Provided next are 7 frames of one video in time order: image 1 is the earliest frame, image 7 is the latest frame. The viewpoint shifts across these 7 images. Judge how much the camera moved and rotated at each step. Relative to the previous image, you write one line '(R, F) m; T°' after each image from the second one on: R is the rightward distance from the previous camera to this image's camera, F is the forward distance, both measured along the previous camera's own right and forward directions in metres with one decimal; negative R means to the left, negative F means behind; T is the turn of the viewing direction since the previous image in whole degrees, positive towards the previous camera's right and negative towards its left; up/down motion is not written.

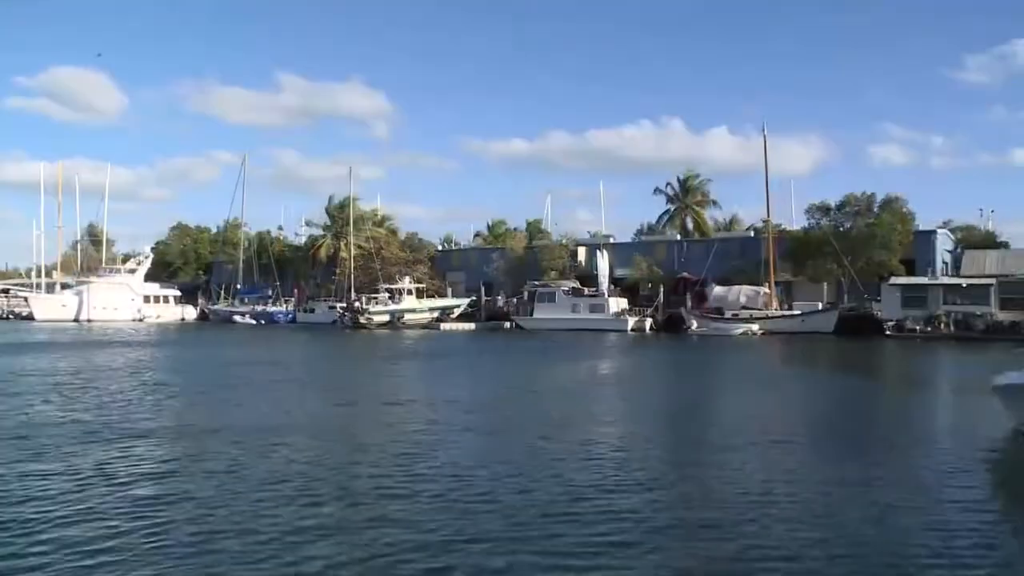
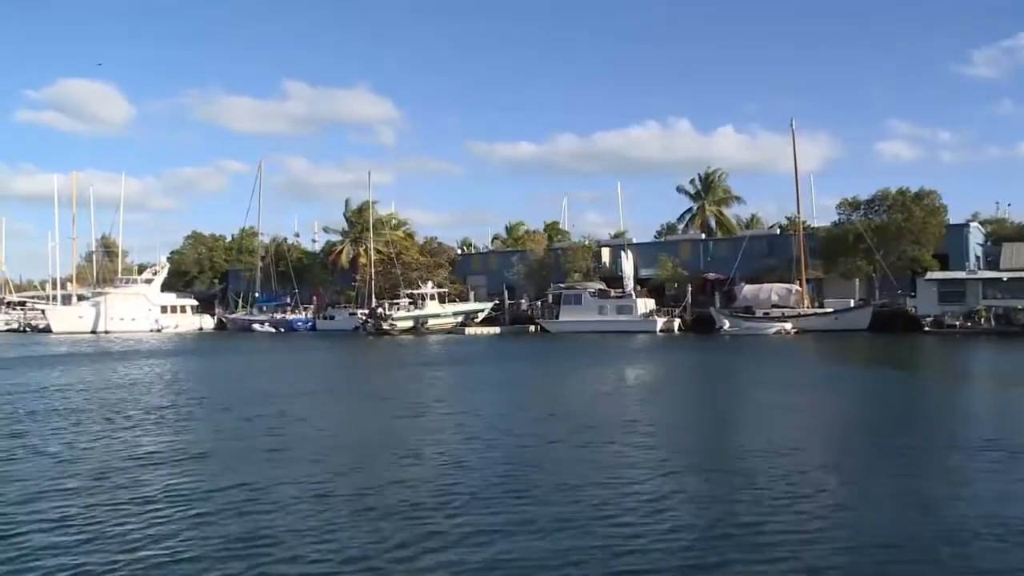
(-0.7, +0.6) m; -1°
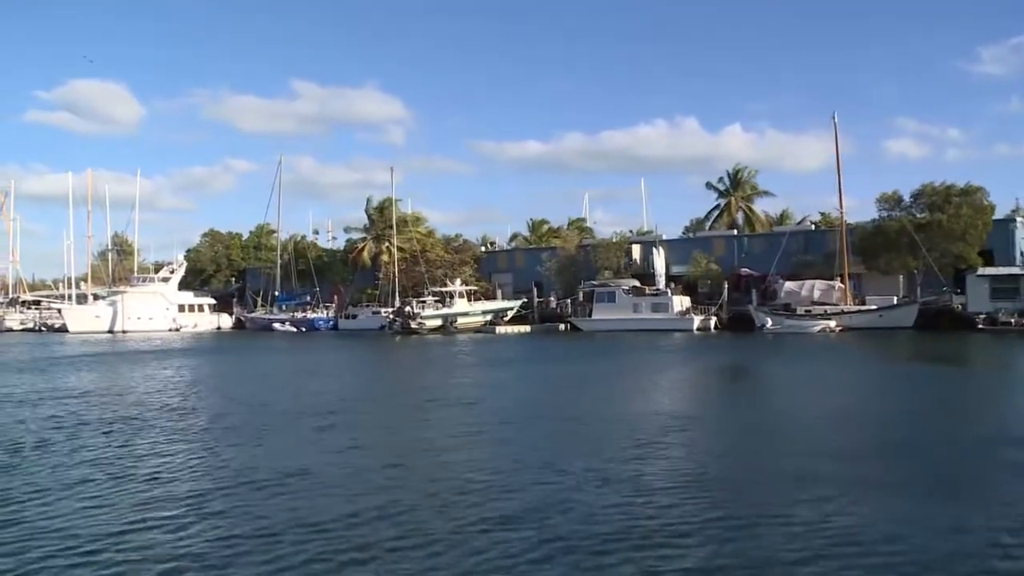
(-1.0, +1.0) m; -1°
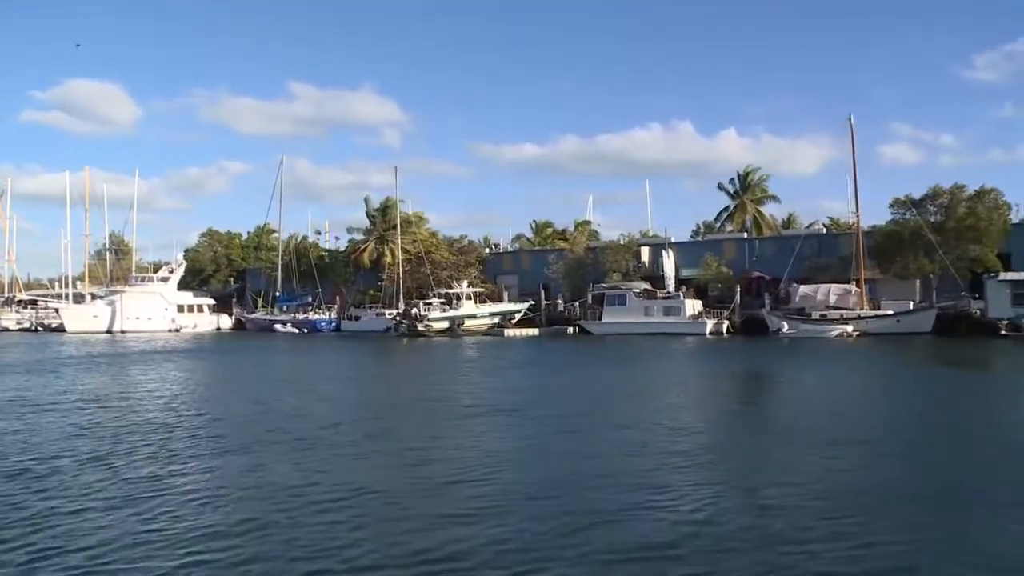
(-0.6, +0.7) m; 0°
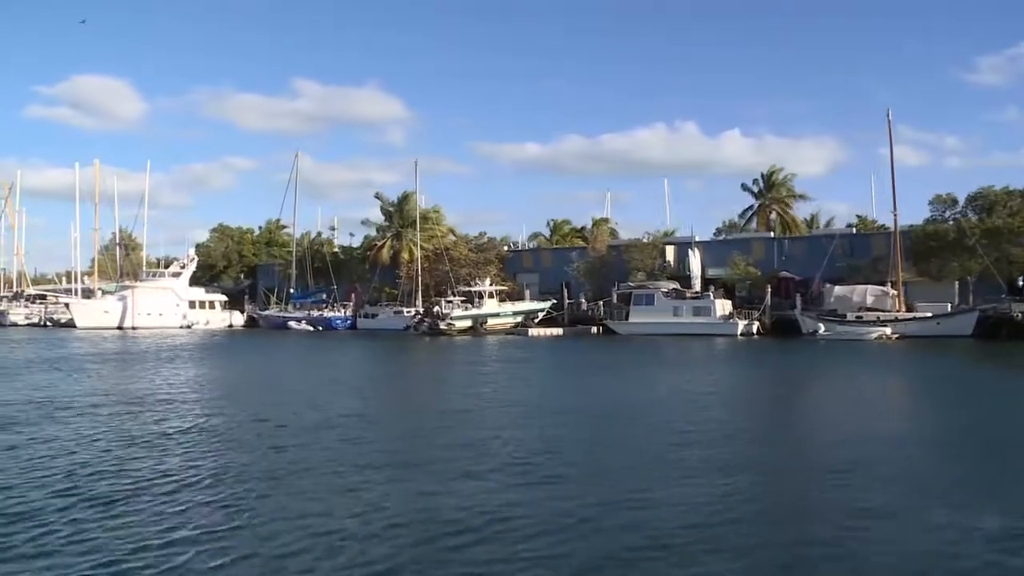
(-0.9, +0.9) m; 0°
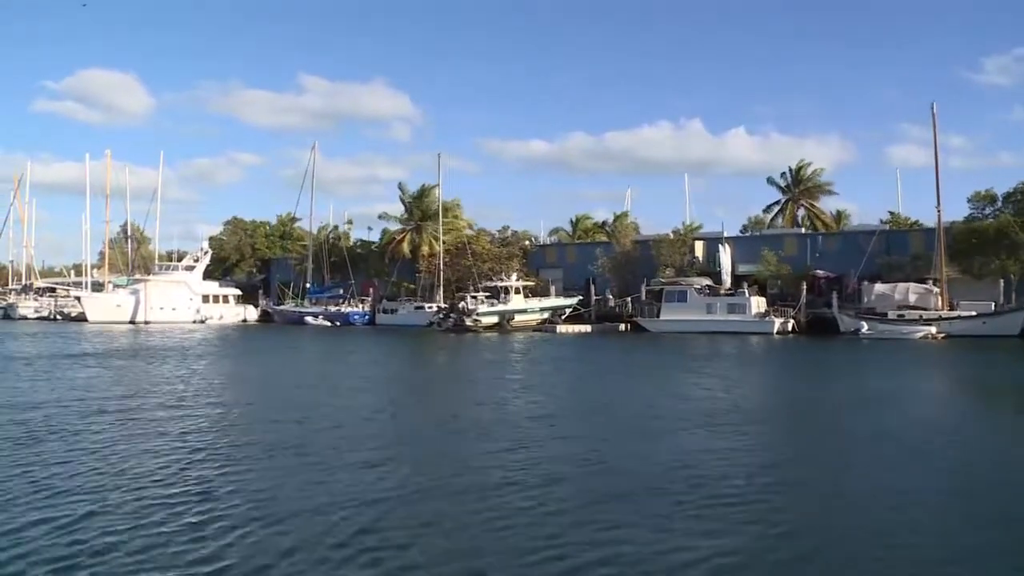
(-1.0, +1.0) m; 0°
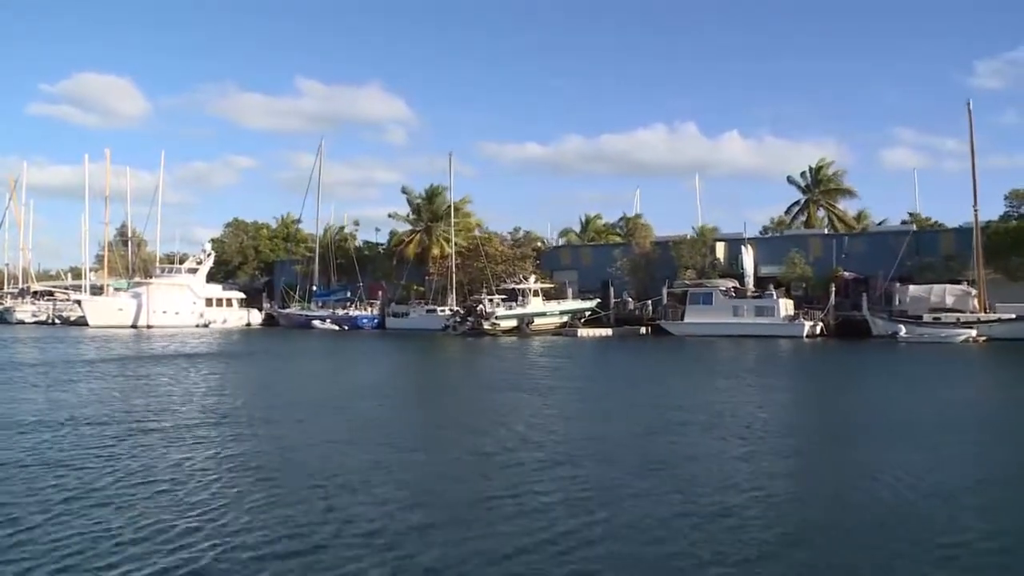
(-0.9, +1.2) m; 0°
